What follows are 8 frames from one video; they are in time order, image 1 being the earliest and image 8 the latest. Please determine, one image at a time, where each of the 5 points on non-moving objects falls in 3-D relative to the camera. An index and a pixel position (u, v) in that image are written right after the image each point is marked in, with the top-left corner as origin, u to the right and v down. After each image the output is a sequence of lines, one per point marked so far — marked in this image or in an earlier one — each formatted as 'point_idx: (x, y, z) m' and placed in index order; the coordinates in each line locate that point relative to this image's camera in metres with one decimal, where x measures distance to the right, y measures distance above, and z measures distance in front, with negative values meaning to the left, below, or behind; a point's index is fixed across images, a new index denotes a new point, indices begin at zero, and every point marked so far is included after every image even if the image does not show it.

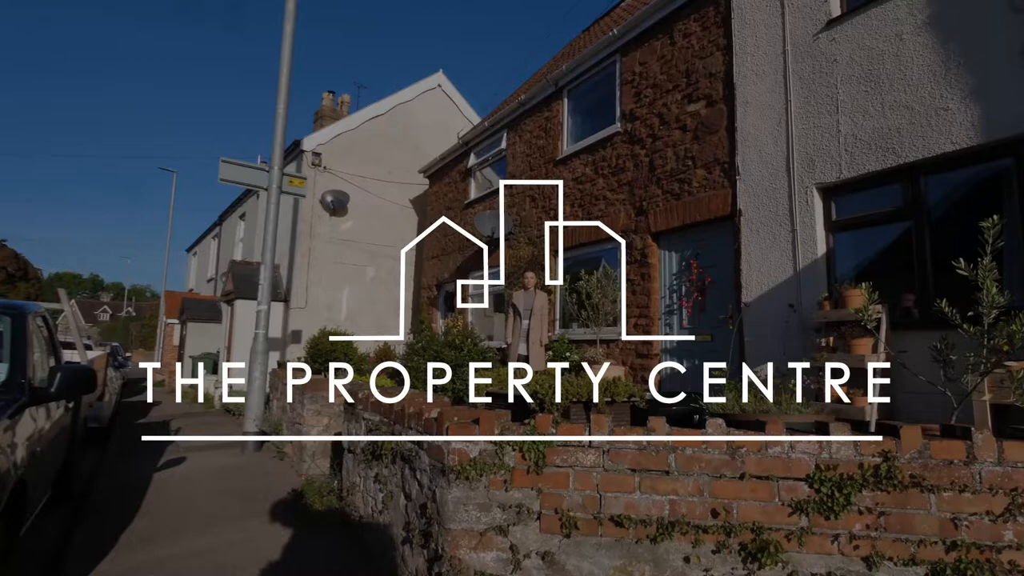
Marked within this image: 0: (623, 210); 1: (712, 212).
0: (+1.8, +1.3, +8.9) m
1: (+2.7, +1.0, +7.4) m
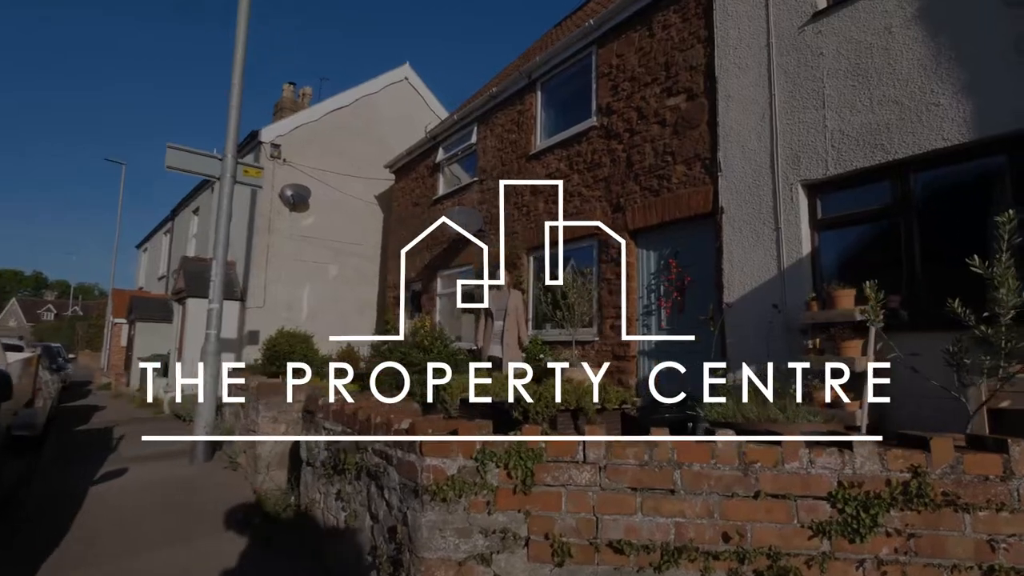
0: (+1.4, +1.3, +8.7) m
1: (+2.3, +1.0, +7.2) m
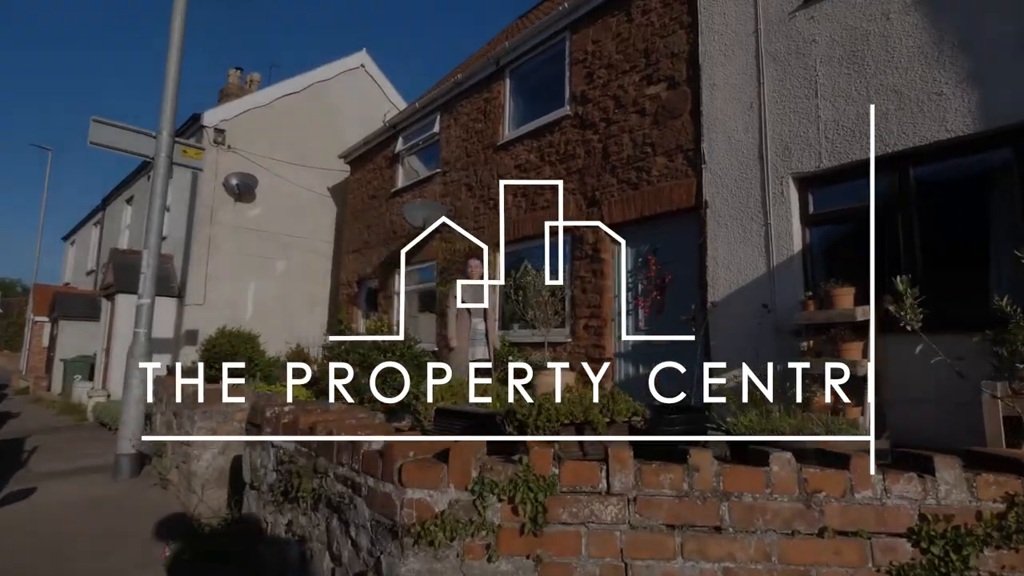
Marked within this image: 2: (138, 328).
0: (+0.9, +1.3, +8.2) m
1: (+2.0, +1.0, +6.8) m
2: (-5.0, -0.5, +7.5) m
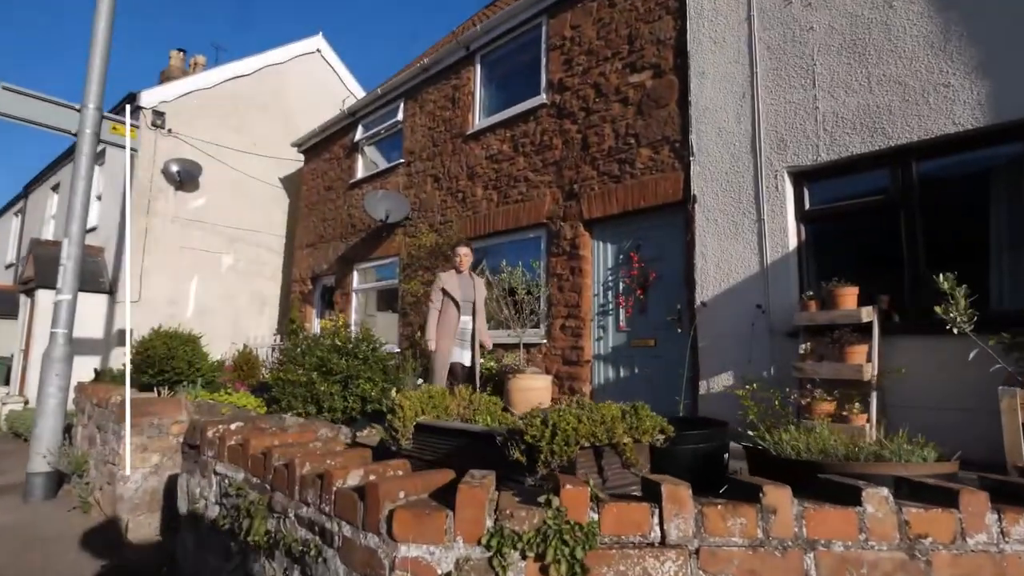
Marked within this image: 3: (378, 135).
0: (+0.5, +1.3, +7.7) m
1: (+1.7, +1.0, +6.4) m
2: (-5.4, -0.5, +6.5) m
3: (-2.8, +3.2, +11.6) m
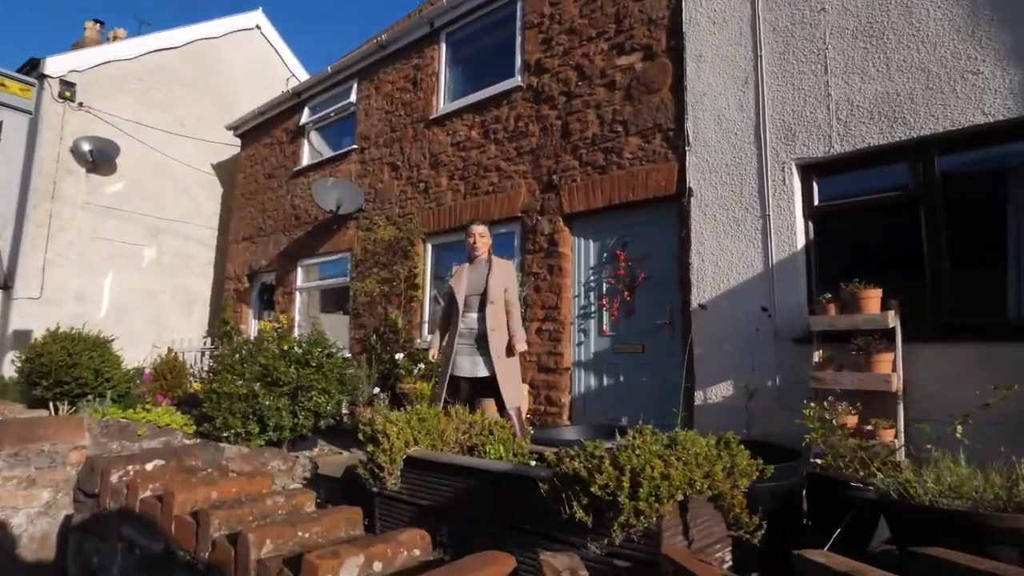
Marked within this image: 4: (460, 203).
0: (+0.2, +1.3, +7.1) m
1: (+1.5, +1.0, +5.9) m
2: (-5.6, -0.4, +5.2) m
3: (-3.5, +3.2, +10.5) m
4: (-0.7, +1.2, +7.7) m
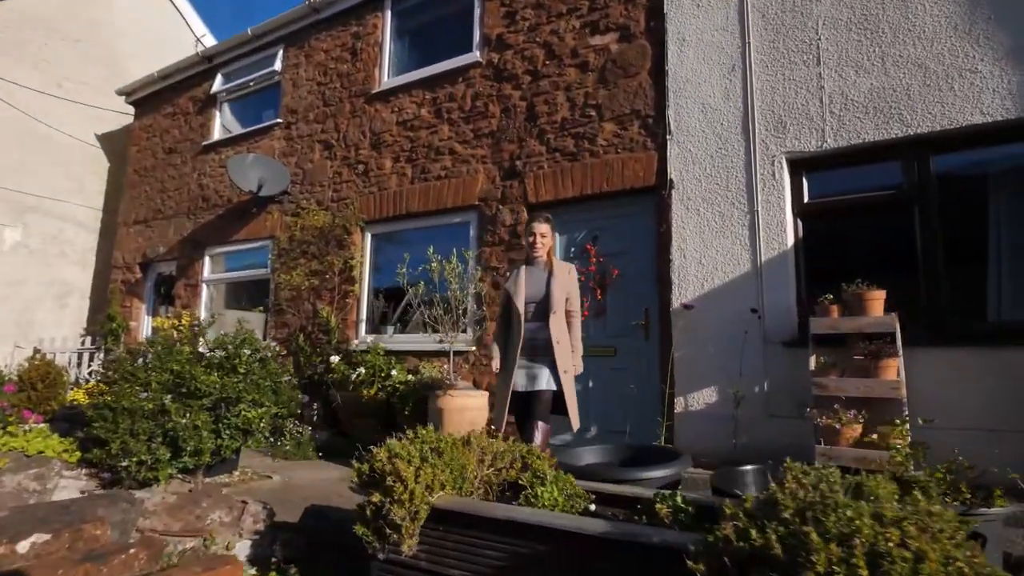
0: (-0.3, +1.4, +6.4) m
1: (+1.1, +1.1, +5.4) m
2: (-5.8, -0.2, +3.7) m
3: (-4.5, +3.3, +9.3) m
4: (-1.3, +1.2, +6.9) m
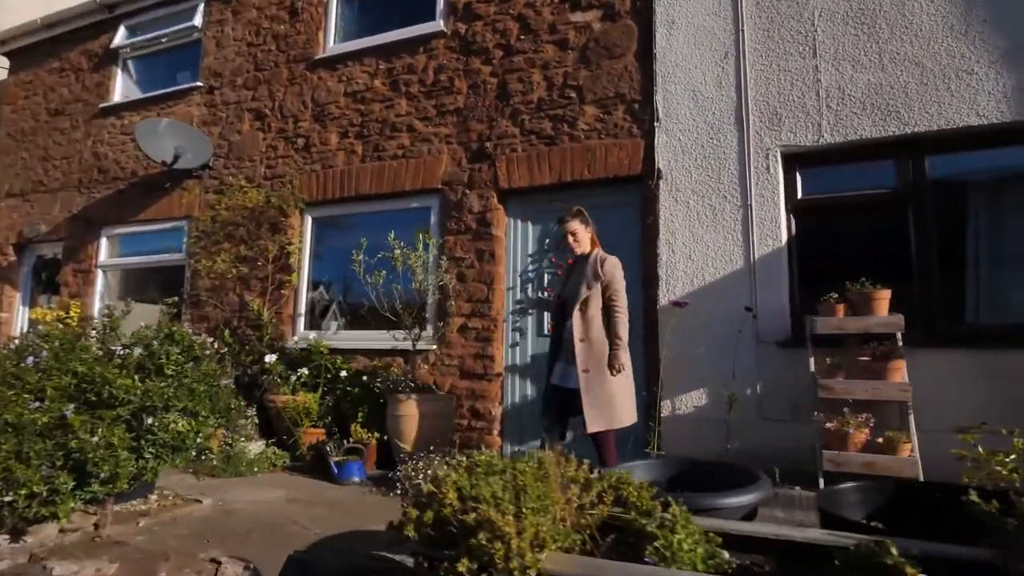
0: (-0.7, +1.4, +5.8) m
1: (+0.9, +1.1, +5.1) m
2: (-5.7, 0.0, +2.3) m
3: (-5.2, +3.5, +8.0) m
4: (-1.7, +1.3, +6.2) m
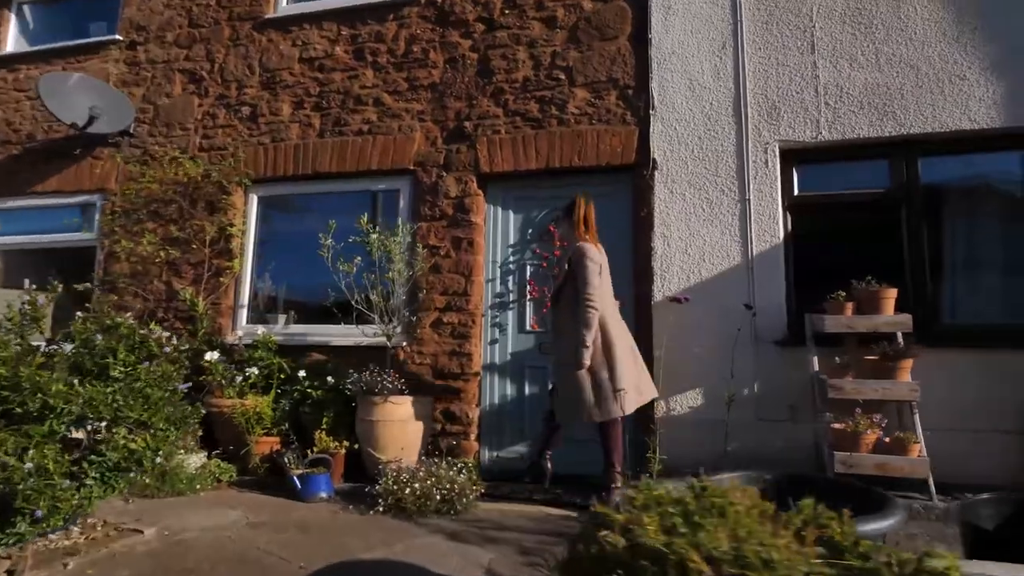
0: (-0.9, +1.5, +5.3) m
1: (+0.8, +1.1, +4.8) m
2: (-5.3, +0.1, +1.1) m
3: (-5.6, +3.7, +6.8) m
4: (-1.9, +1.4, +5.5) m
